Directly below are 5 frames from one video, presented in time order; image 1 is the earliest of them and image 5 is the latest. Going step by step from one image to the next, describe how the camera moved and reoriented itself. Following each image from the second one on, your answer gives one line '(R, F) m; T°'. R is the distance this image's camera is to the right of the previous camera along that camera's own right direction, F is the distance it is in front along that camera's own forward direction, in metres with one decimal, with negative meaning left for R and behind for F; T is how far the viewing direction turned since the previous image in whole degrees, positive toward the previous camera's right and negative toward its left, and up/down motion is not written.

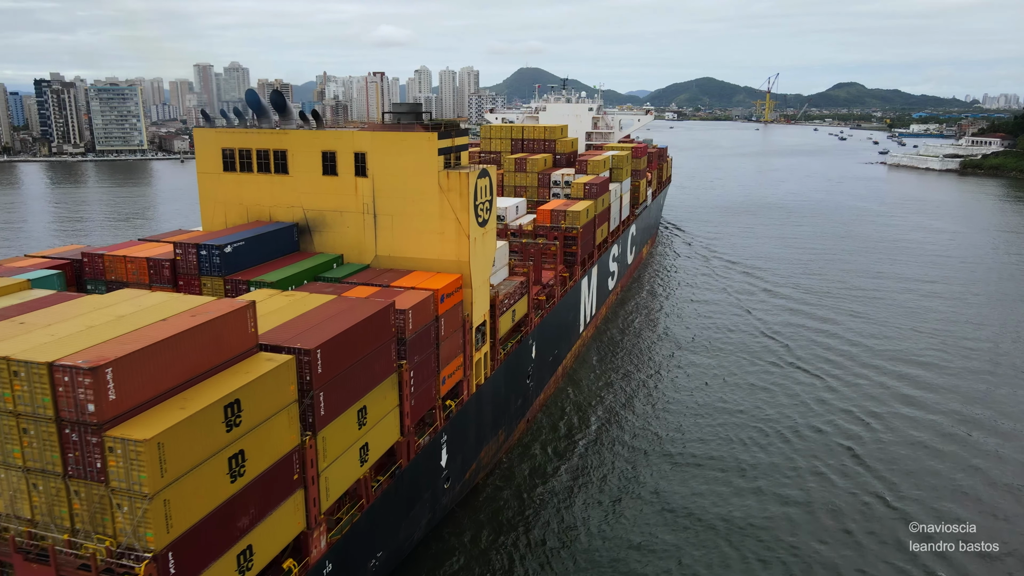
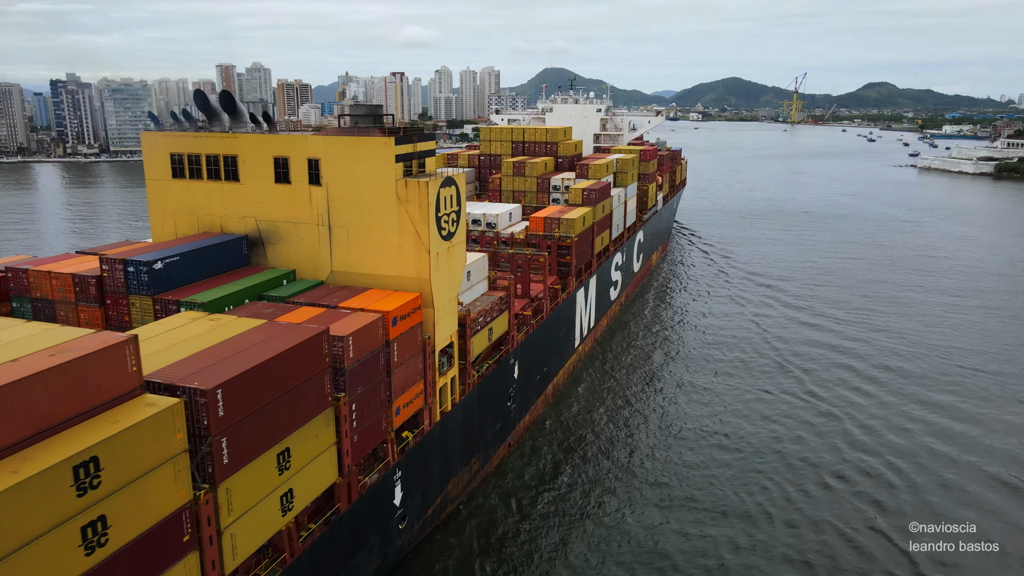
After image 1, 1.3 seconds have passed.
(+1.2, +1.5) m; -2°
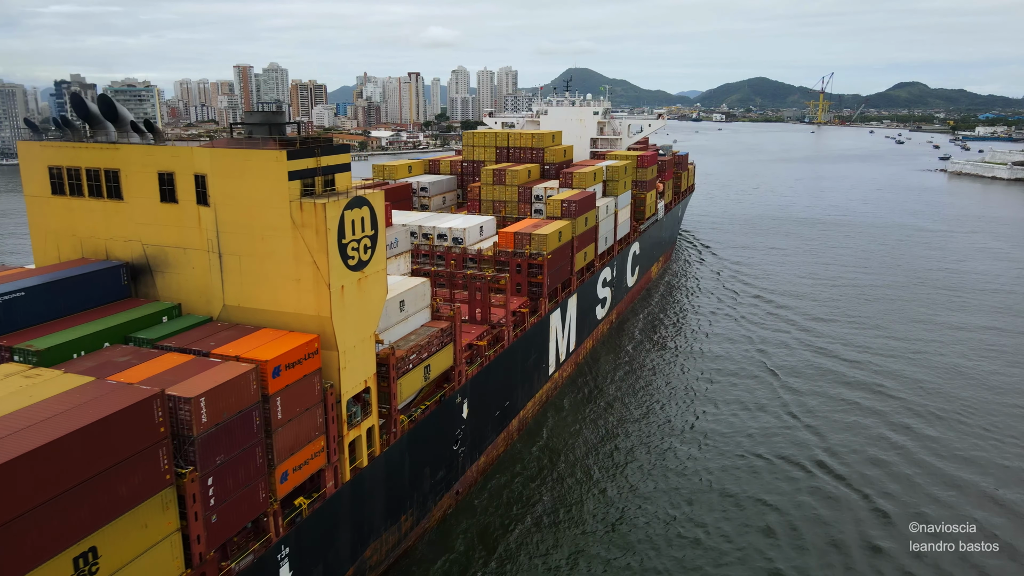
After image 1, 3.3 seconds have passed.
(+1.9, +2.3) m; -2°
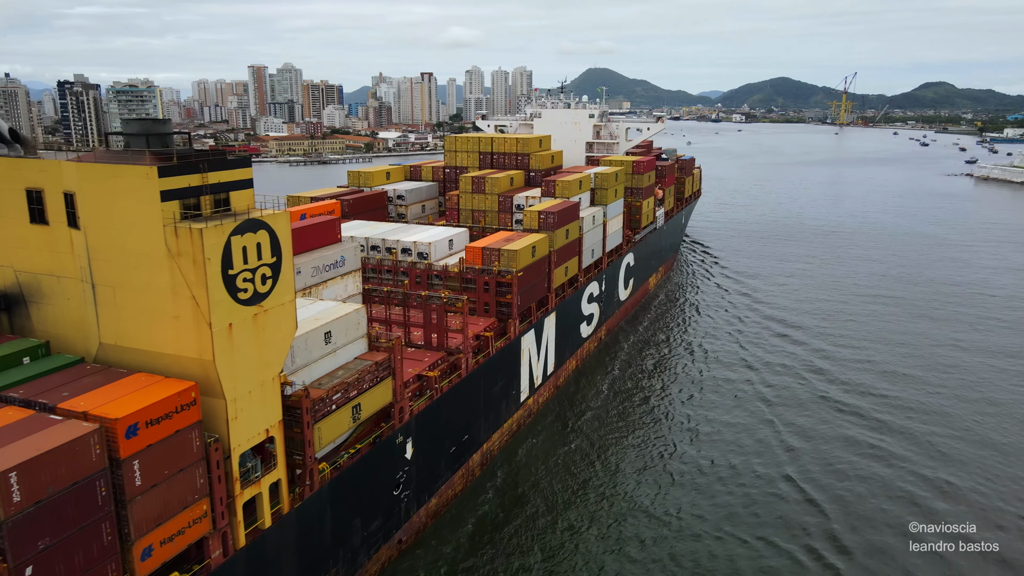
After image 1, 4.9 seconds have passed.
(+1.6, +1.9) m; -2°
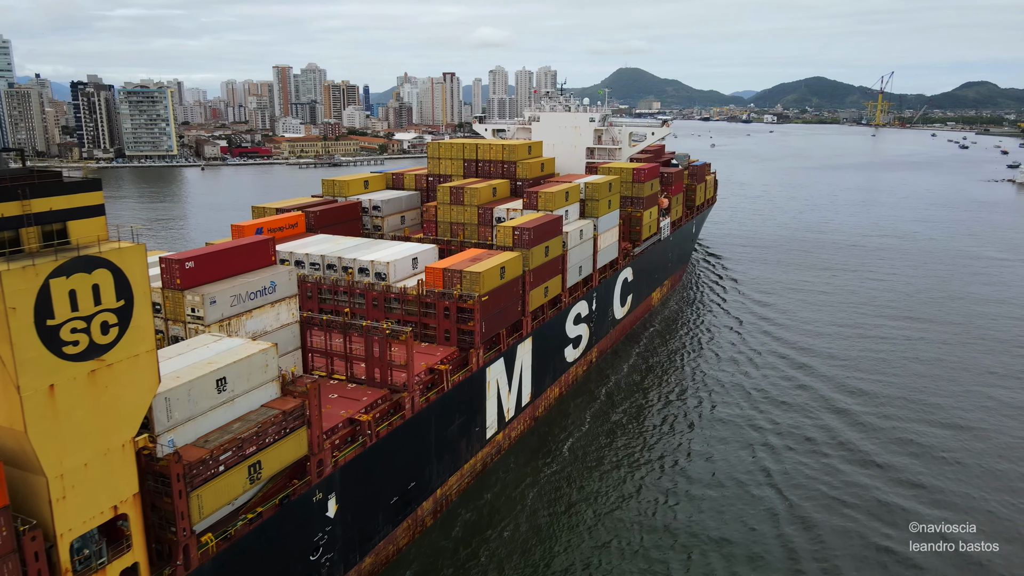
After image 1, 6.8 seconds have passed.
(+1.8, +2.2) m; -2°
